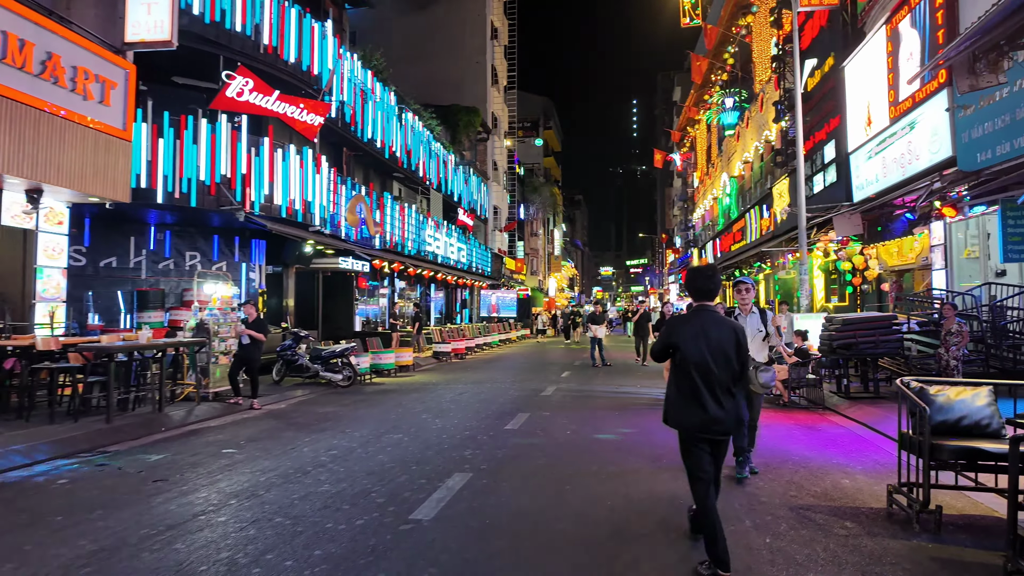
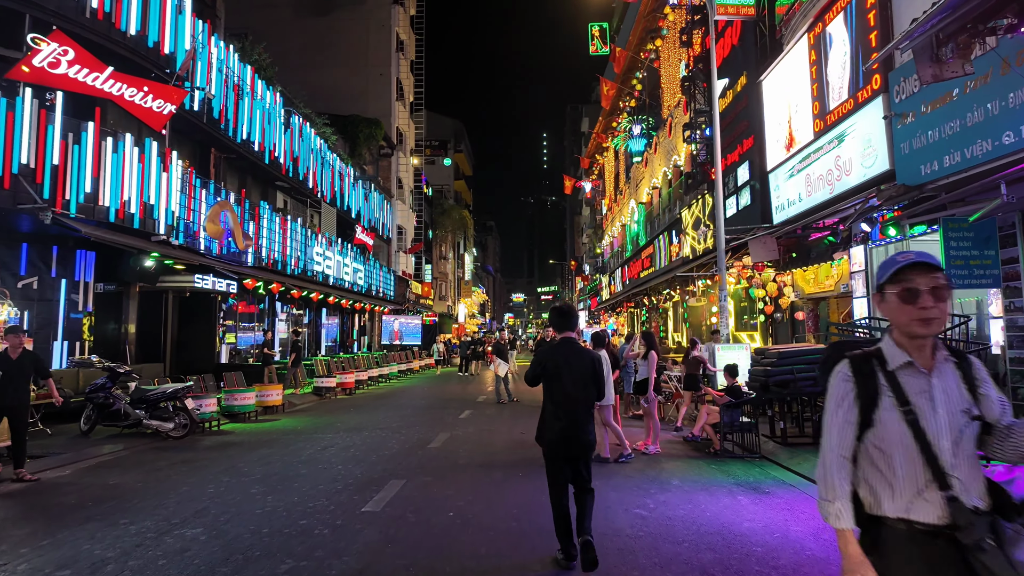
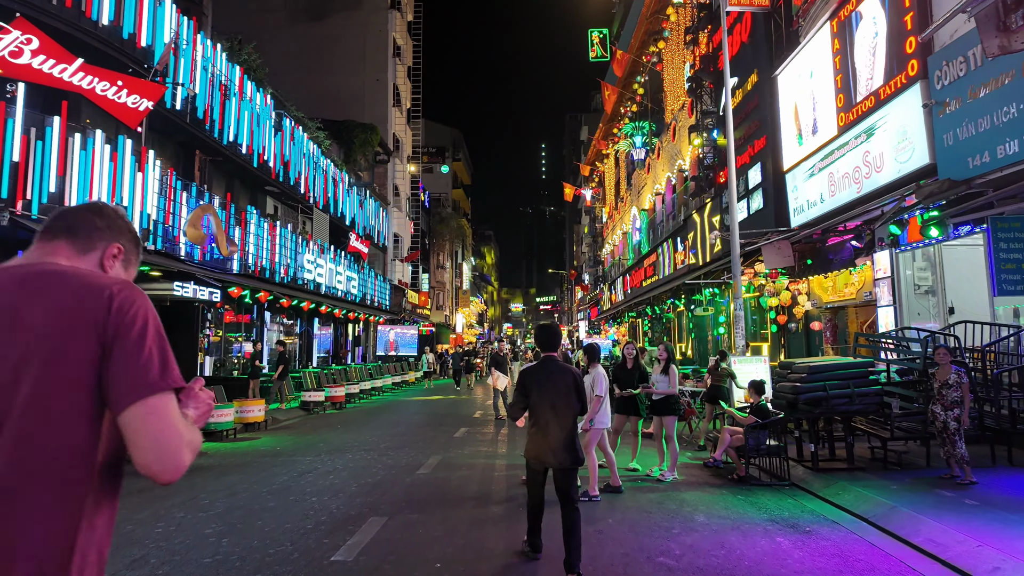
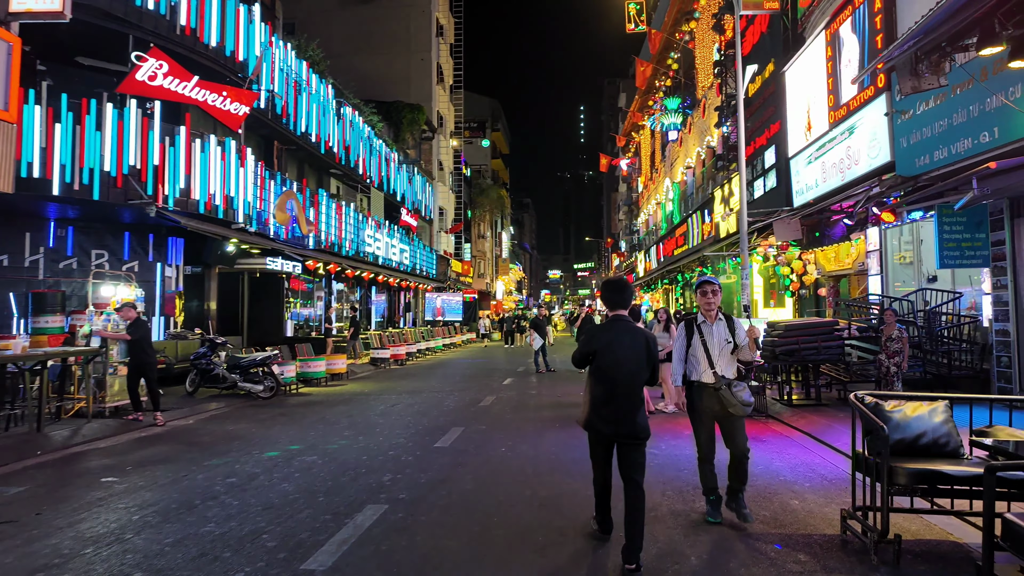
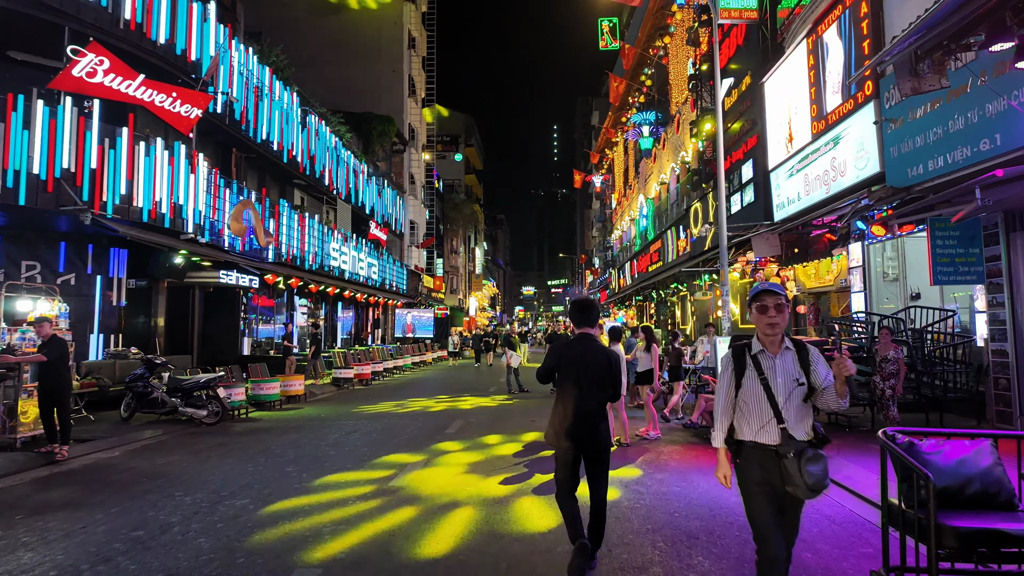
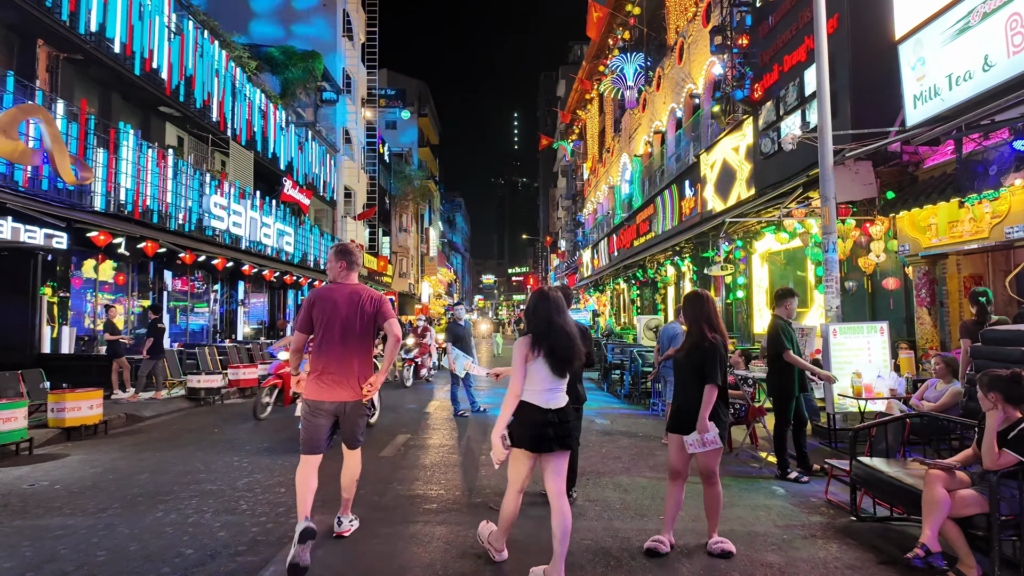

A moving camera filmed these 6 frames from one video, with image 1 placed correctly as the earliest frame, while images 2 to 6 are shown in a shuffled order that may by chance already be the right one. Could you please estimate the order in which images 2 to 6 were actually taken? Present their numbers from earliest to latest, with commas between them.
4, 5, 2, 3, 6
